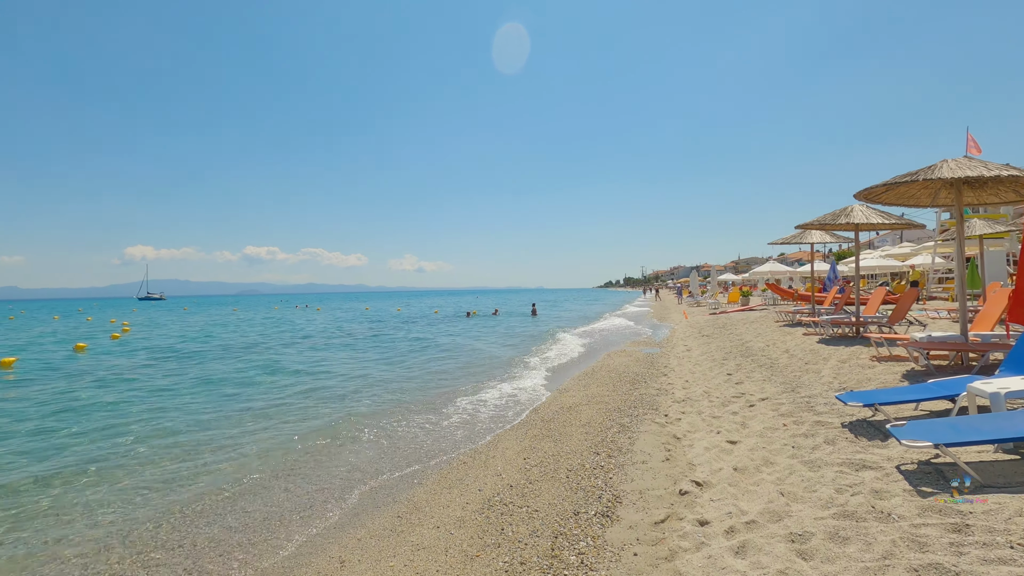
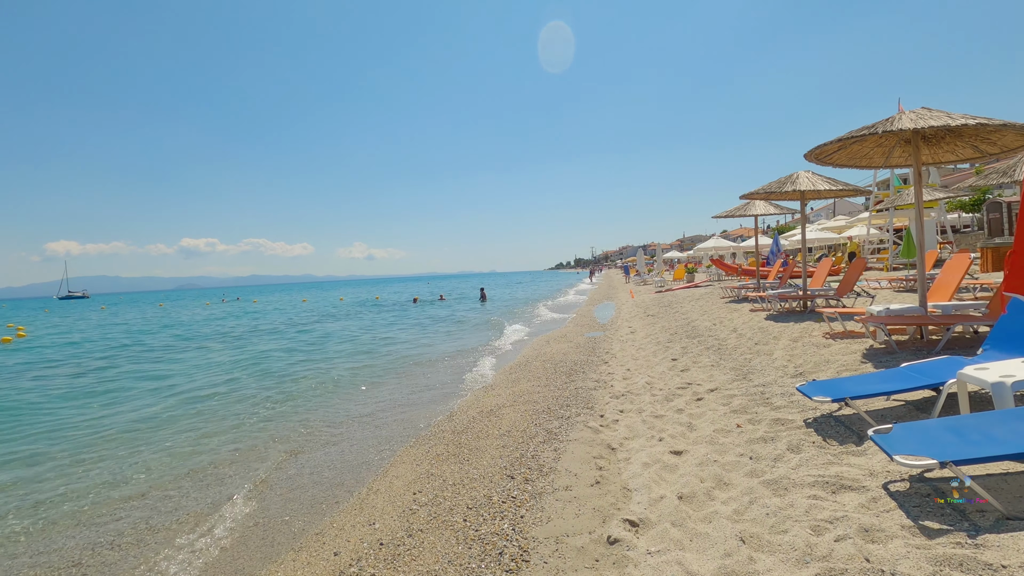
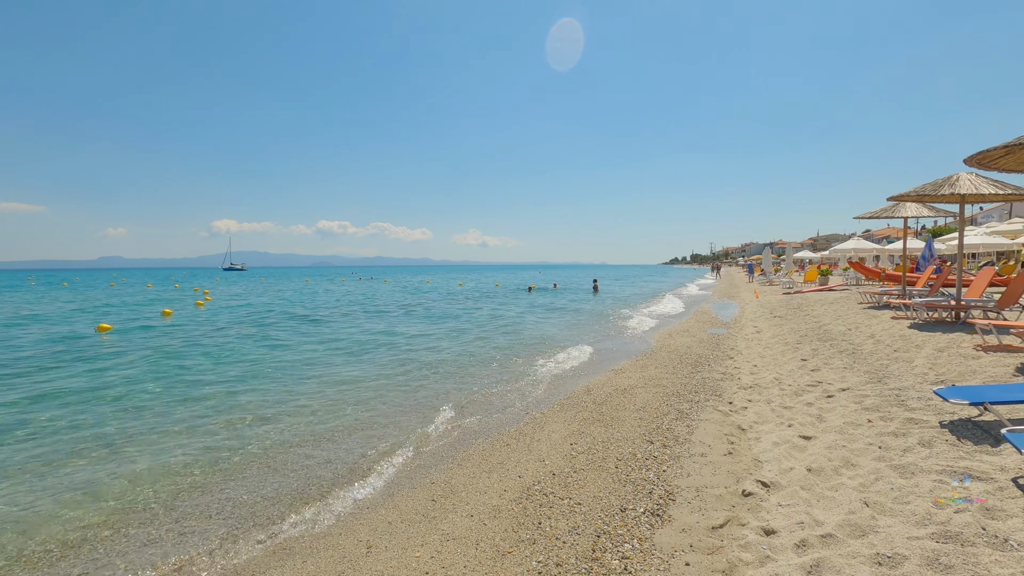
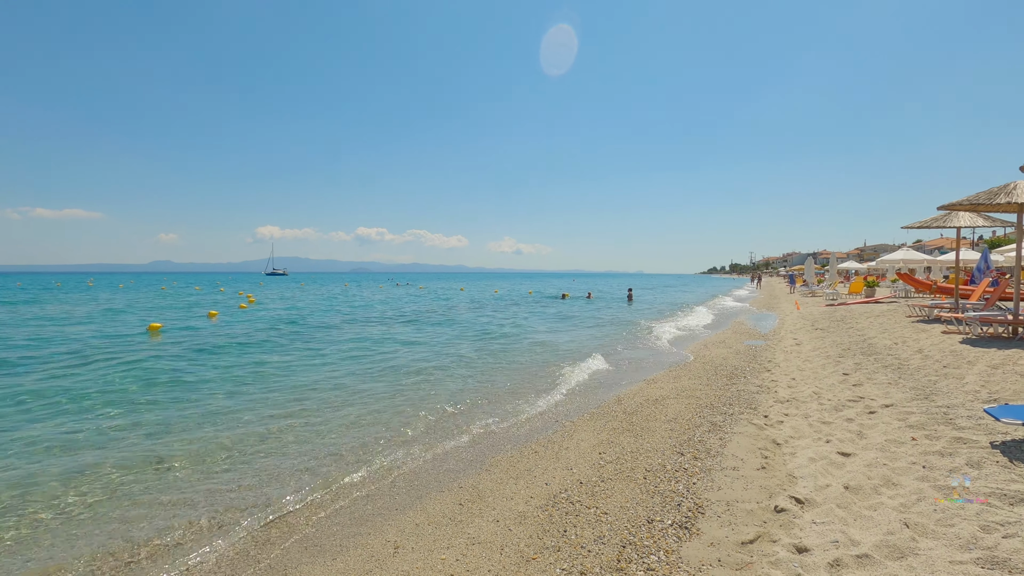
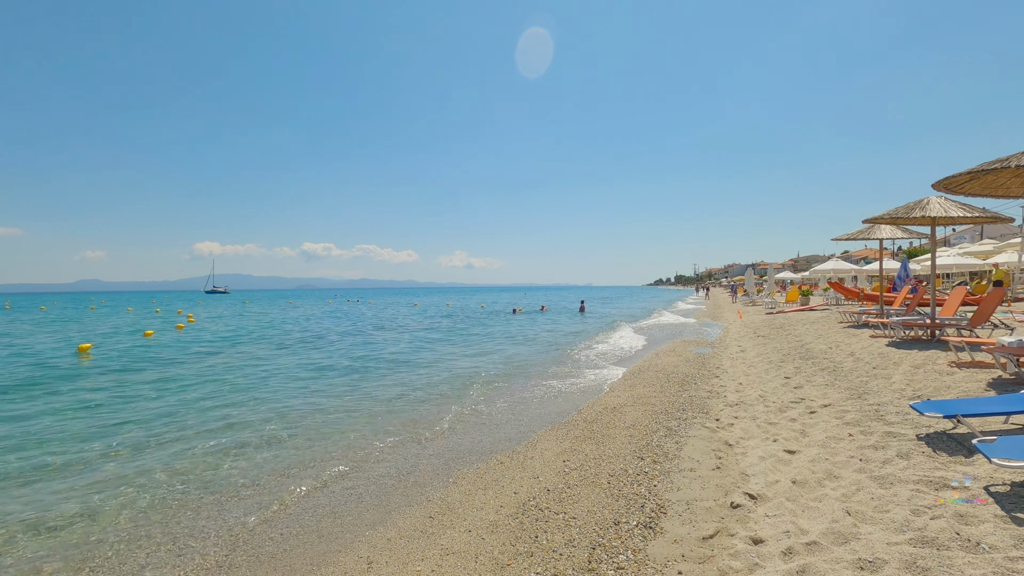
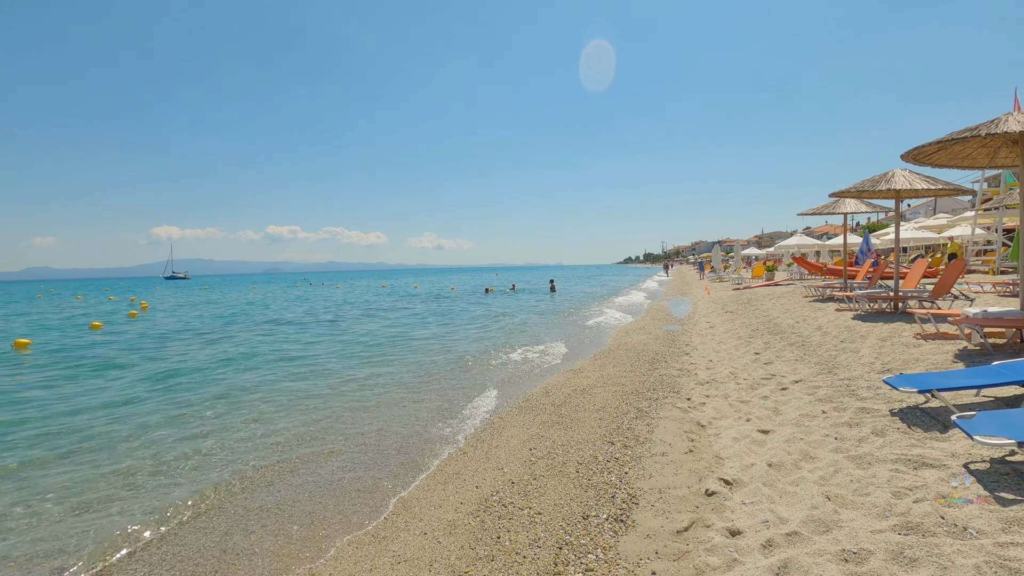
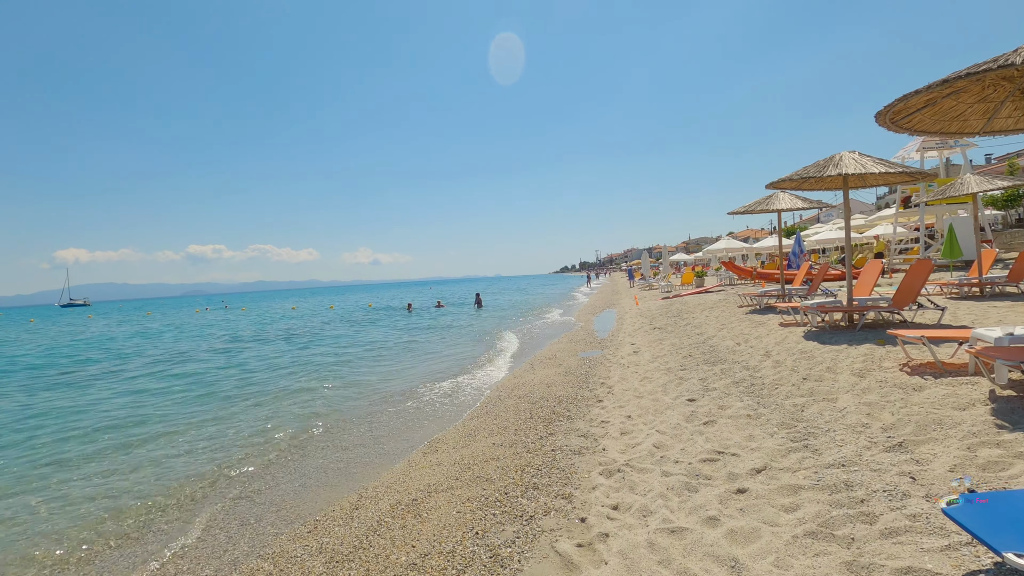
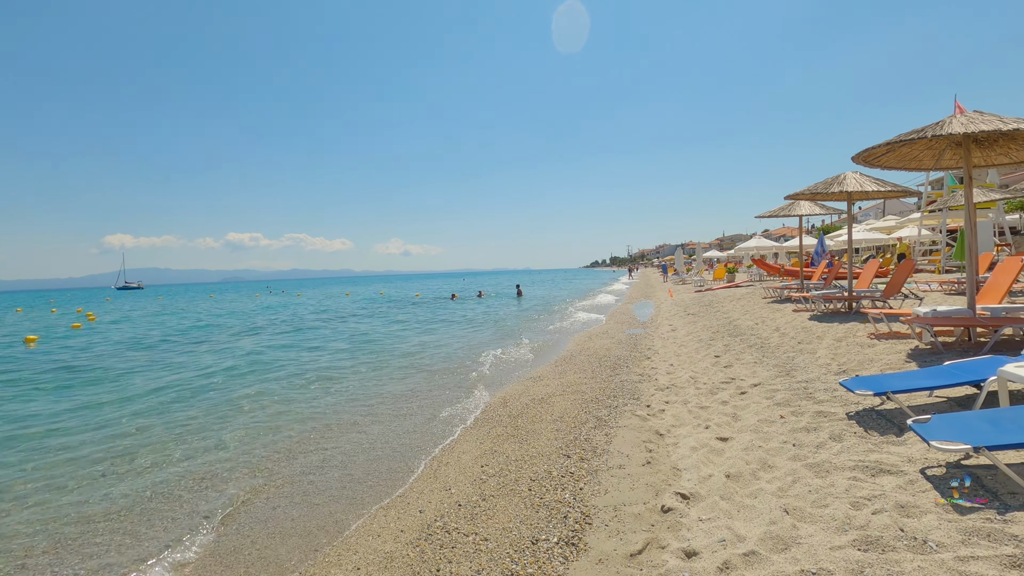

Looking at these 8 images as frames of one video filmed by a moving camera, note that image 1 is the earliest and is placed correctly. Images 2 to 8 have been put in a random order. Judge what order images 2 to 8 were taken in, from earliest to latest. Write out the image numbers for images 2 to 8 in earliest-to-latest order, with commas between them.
5, 4, 3, 6, 8, 2, 7
